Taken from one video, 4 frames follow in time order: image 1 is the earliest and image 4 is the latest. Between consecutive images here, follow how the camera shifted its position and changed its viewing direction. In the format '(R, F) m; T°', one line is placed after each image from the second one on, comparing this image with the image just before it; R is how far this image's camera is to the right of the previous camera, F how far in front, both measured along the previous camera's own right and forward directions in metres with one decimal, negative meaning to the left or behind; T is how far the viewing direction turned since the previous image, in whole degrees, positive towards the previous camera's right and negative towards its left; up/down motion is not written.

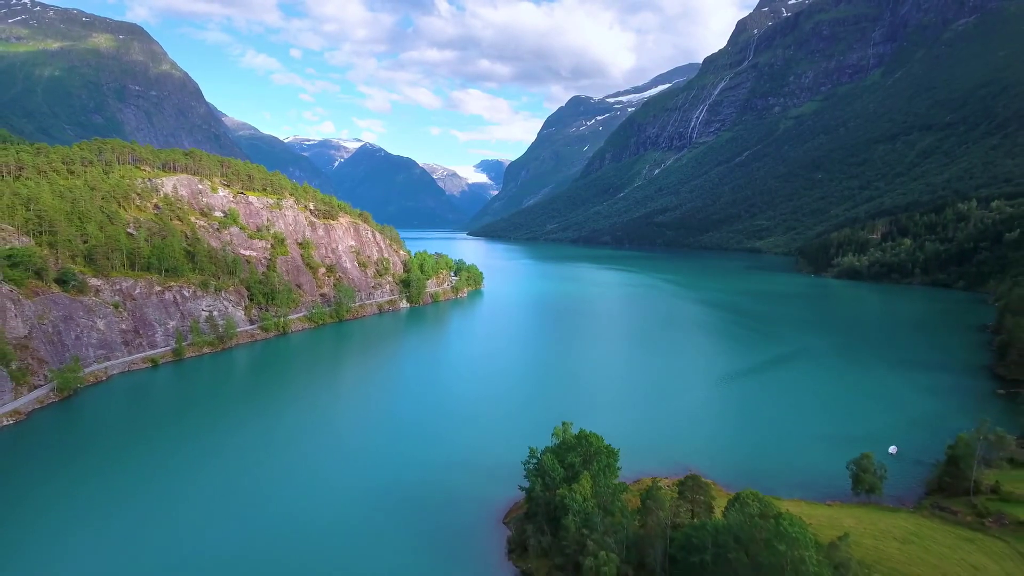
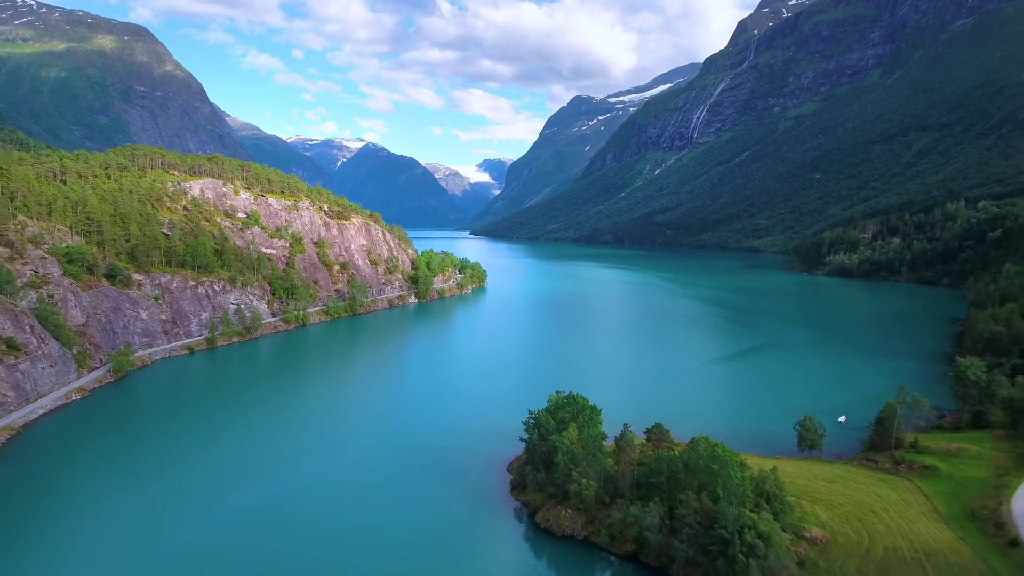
(0.0, -7.1) m; 0°
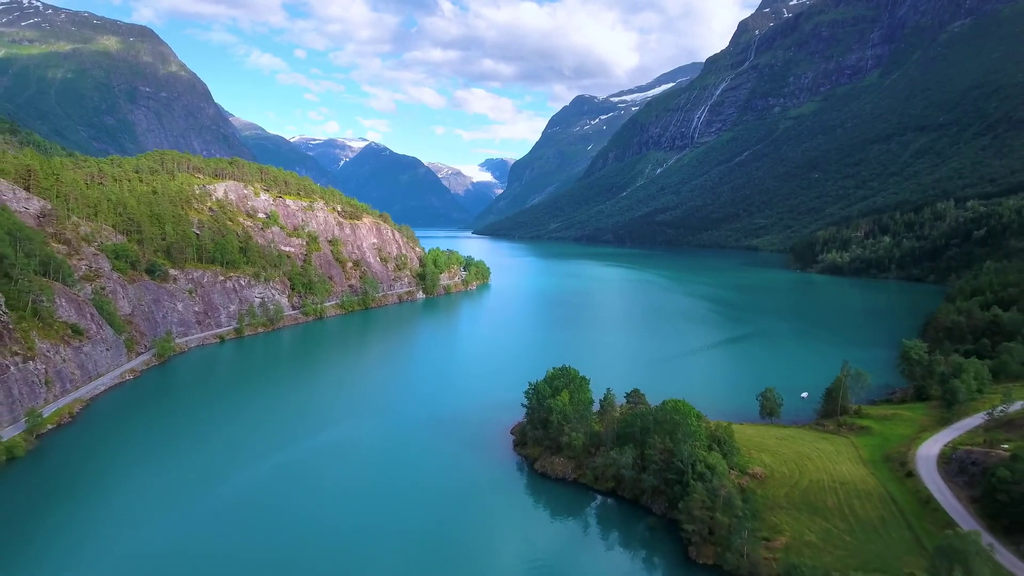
(0.0, -7.1) m; 0°
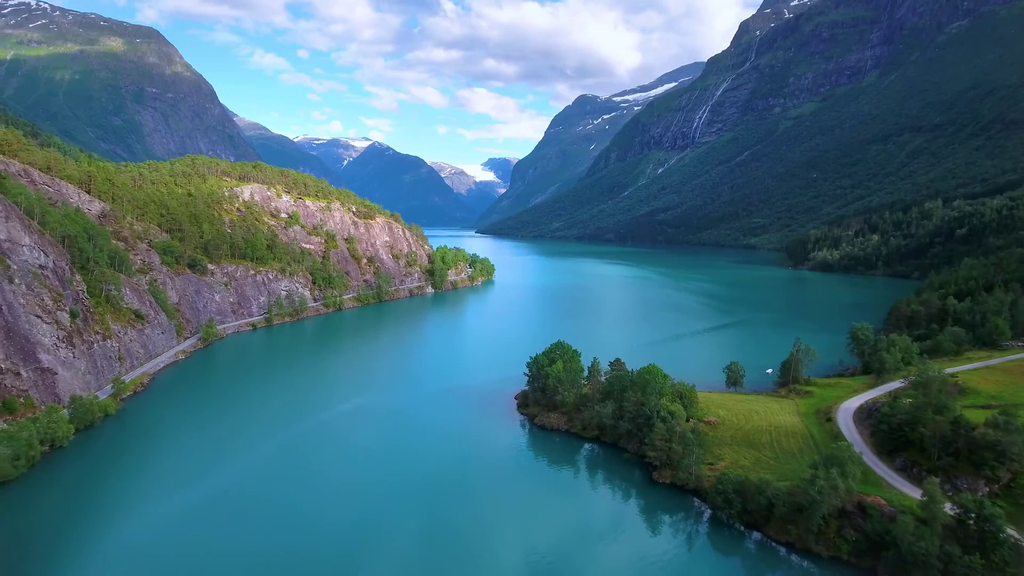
(-0.1, -9.0) m; 0°
